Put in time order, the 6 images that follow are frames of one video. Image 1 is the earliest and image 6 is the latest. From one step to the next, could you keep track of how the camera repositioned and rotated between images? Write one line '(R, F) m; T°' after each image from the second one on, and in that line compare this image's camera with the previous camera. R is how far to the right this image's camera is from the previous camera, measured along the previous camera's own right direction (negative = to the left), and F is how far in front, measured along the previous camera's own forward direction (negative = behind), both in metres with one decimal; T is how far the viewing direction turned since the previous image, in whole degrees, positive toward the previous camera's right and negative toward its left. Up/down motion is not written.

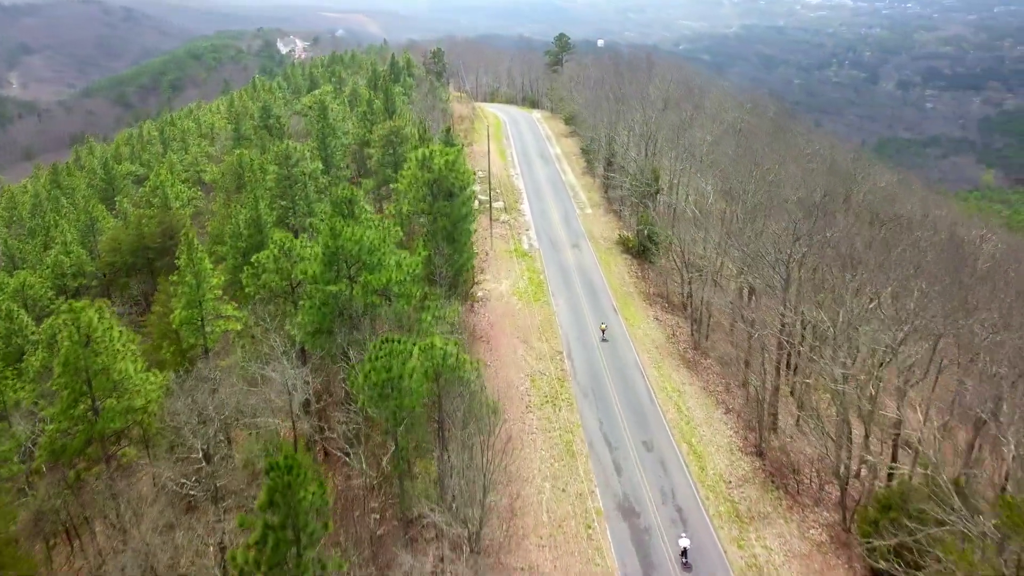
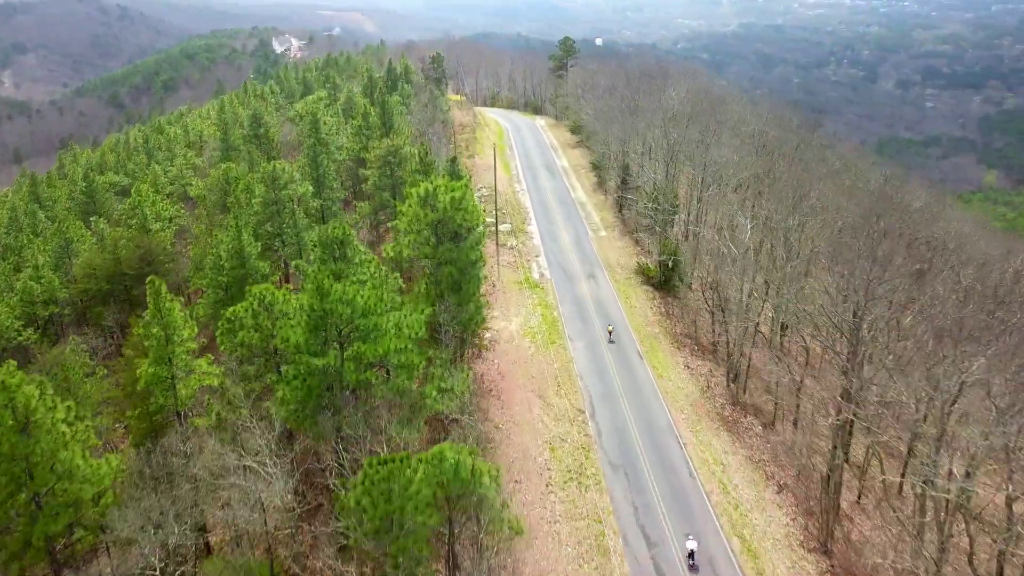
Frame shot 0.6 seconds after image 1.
(-0.7, +4.2) m; 0°
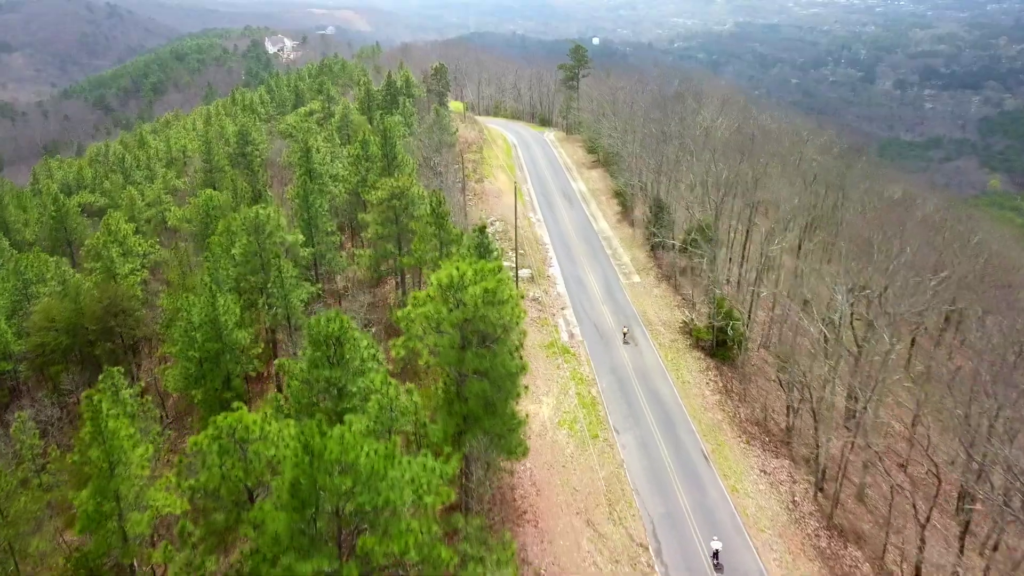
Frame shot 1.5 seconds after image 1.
(-1.5, +6.5) m; 0°
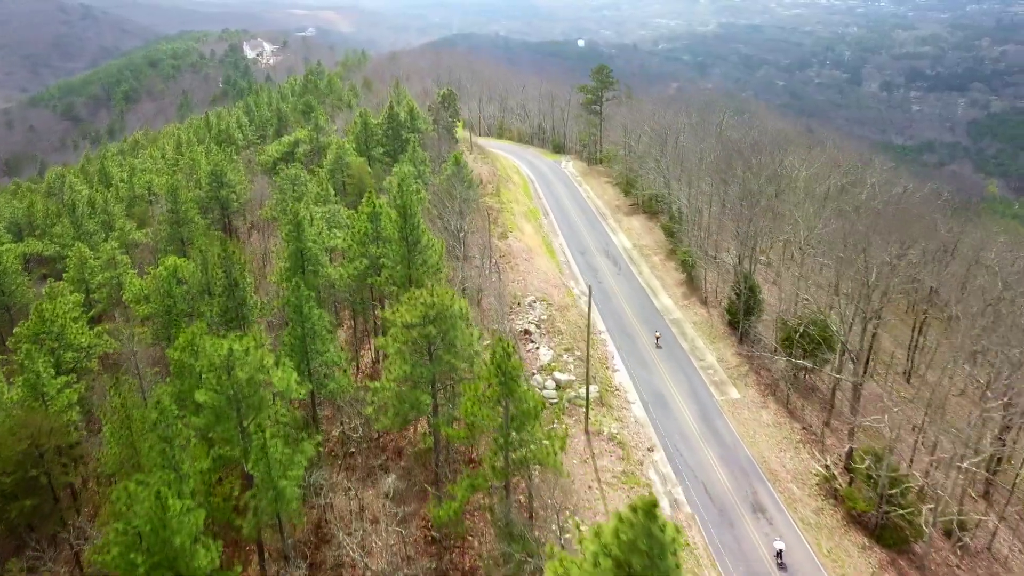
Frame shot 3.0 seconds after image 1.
(-3.4, +10.8) m; +1°
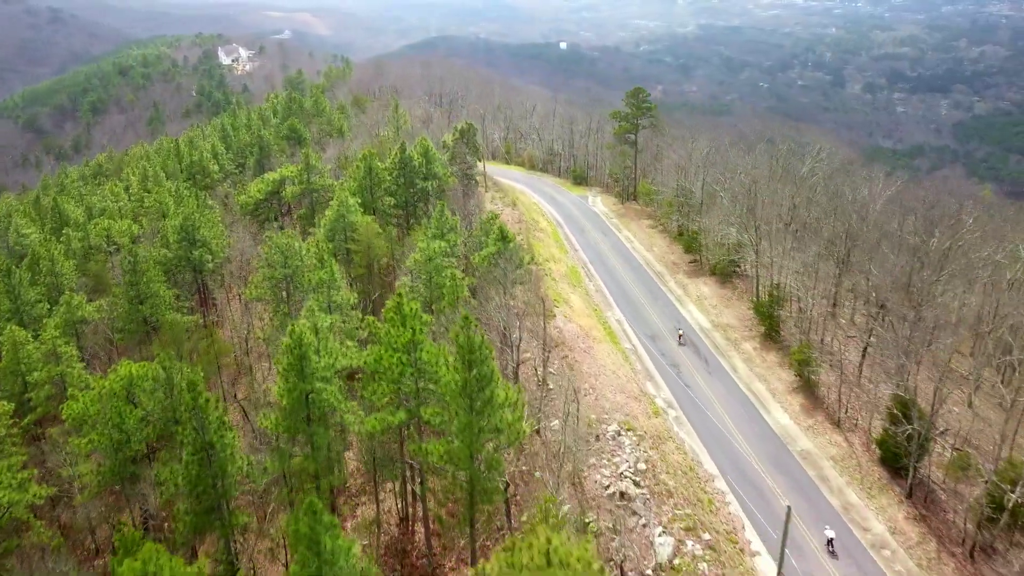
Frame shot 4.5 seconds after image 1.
(-3.8, +10.8) m; +1°
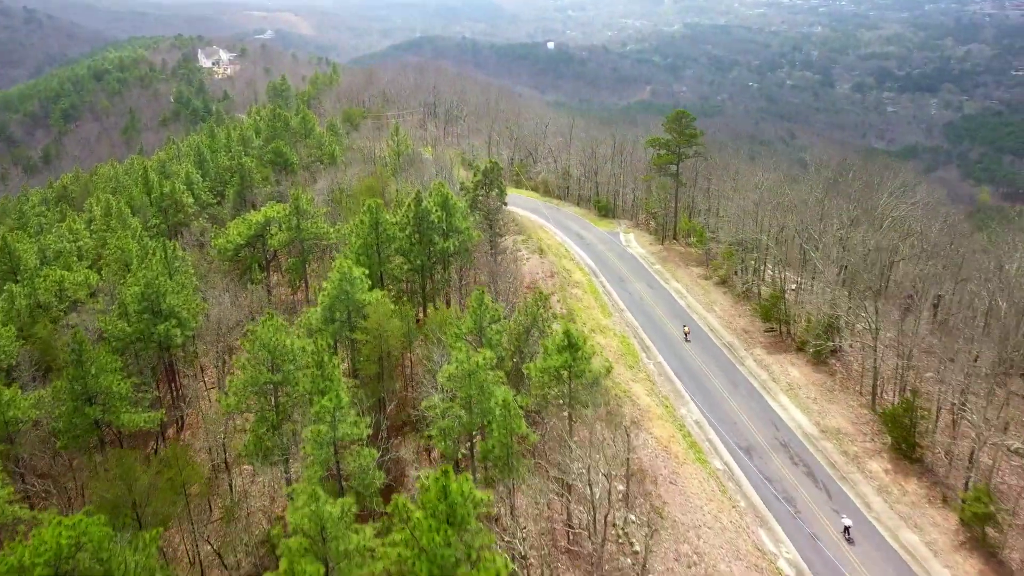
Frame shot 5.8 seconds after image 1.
(-2.9, +9.4) m; +1°
